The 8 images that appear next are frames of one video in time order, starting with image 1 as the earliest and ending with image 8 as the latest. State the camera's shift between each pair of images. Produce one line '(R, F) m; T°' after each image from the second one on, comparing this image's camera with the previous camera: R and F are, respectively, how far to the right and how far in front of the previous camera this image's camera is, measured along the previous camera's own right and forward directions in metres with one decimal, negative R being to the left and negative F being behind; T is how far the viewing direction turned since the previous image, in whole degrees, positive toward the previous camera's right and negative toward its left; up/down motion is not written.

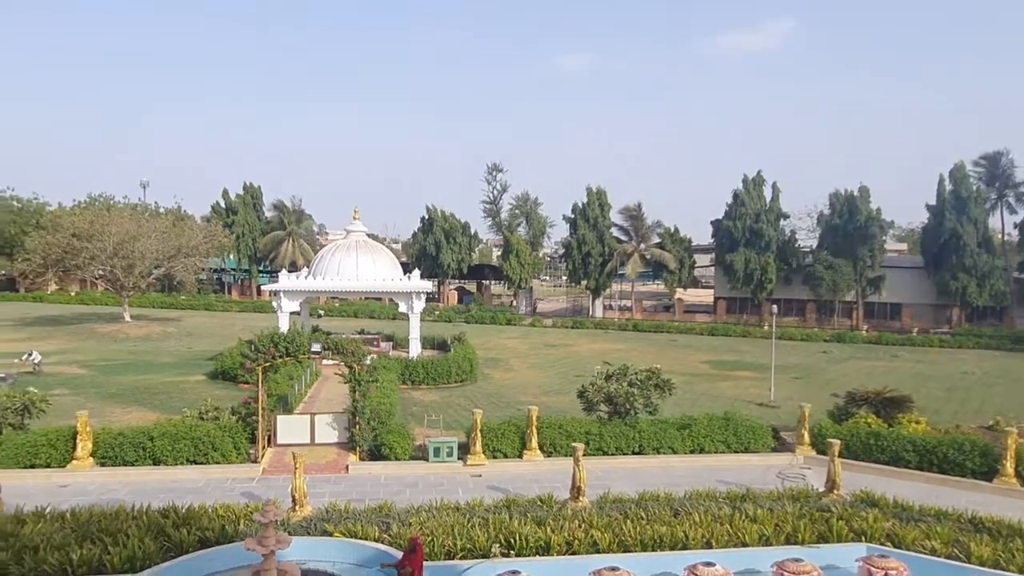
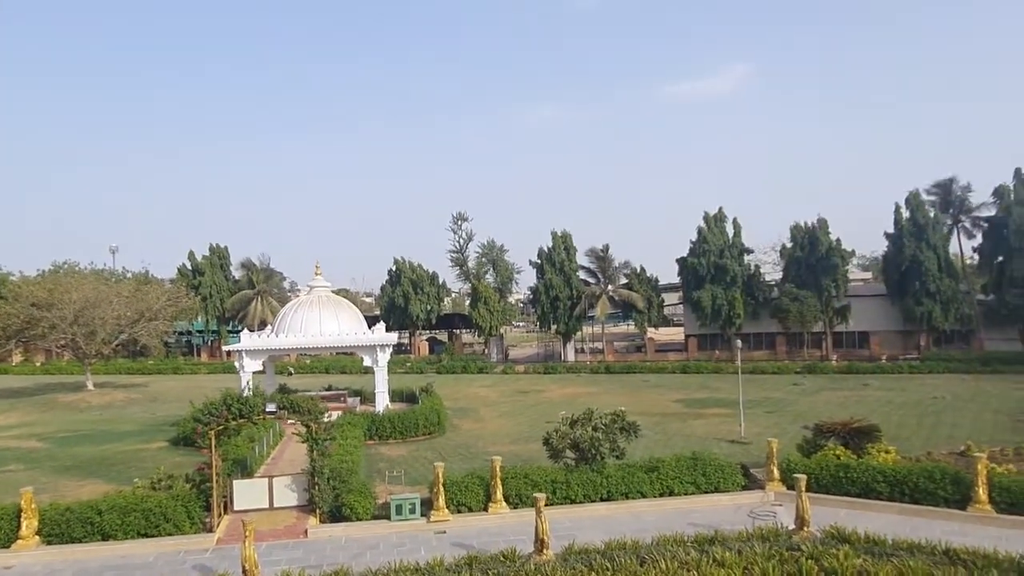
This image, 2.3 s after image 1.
(+0.3, +0.1) m; +2°
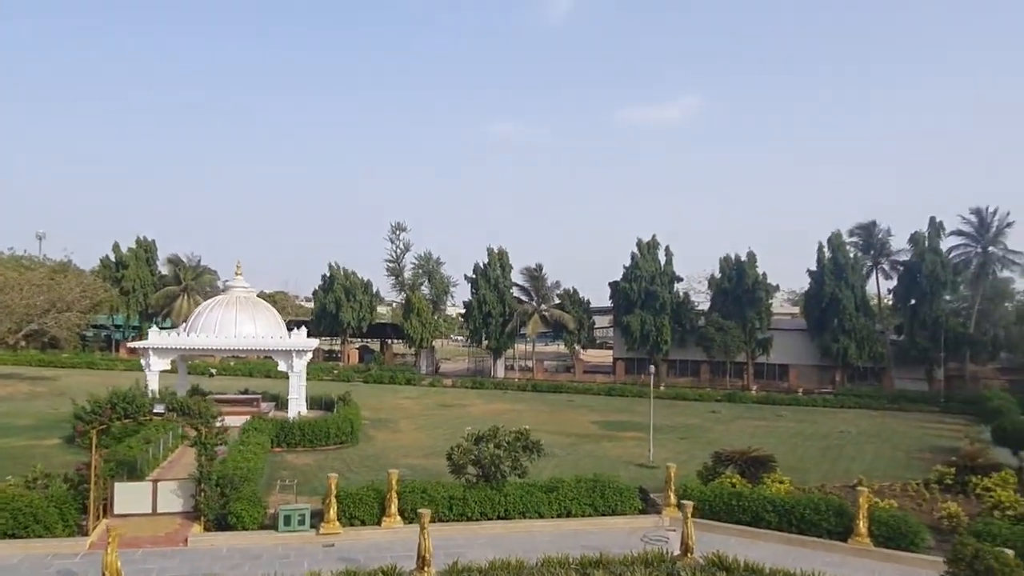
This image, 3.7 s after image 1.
(+0.6, 0.0) m; +4°
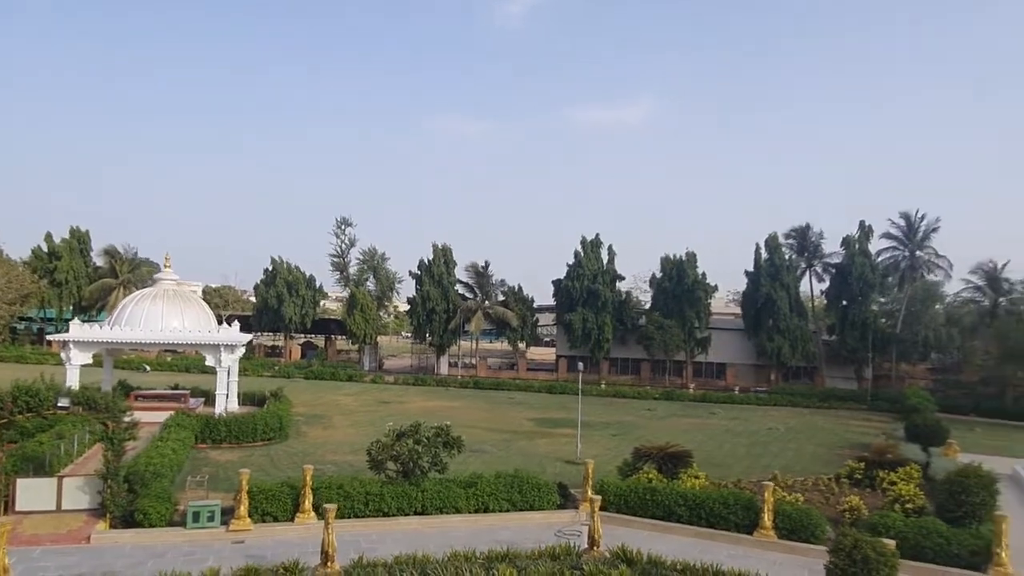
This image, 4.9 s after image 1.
(+0.6, -0.1) m; +3°
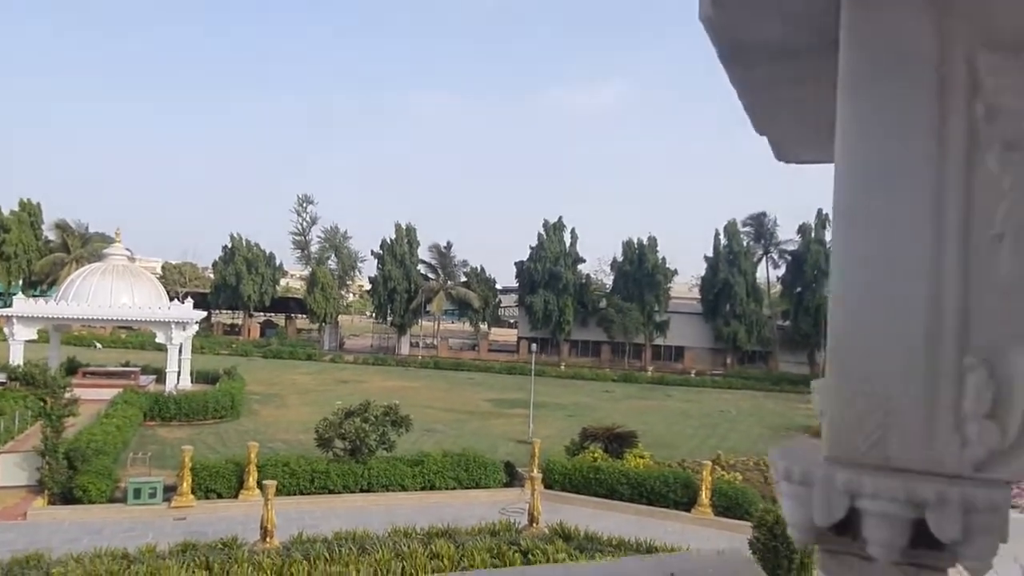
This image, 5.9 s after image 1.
(+0.3, -0.1) m; +2°
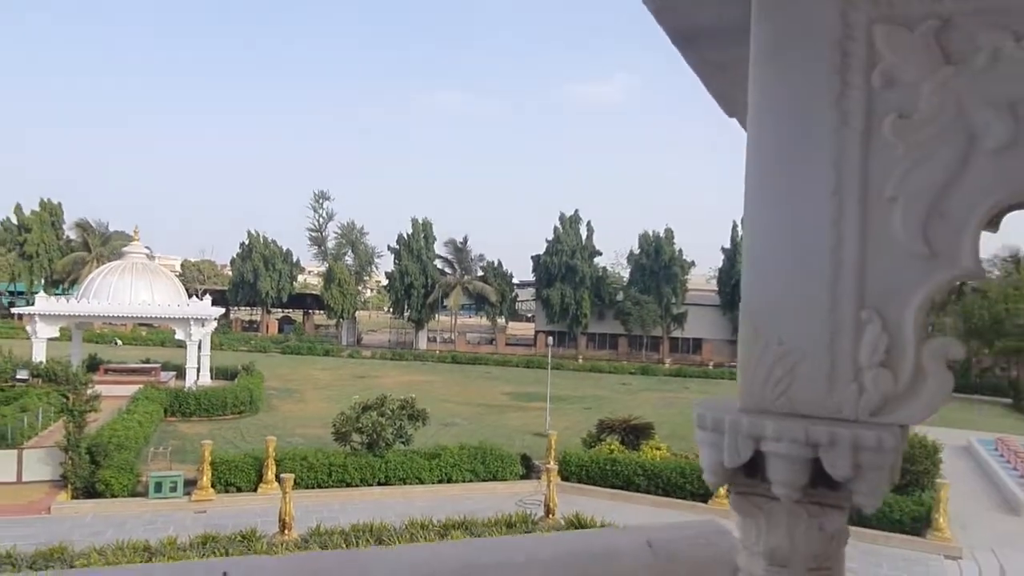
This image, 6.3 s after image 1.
(0.0, 0.0) m; -1°
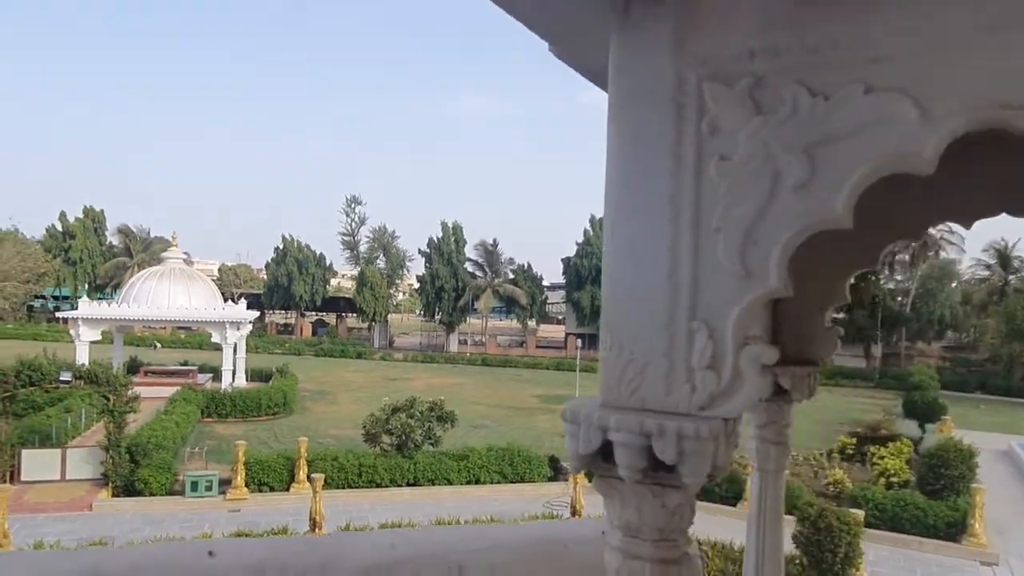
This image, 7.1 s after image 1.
(+0.1, -0.1) m; -2°
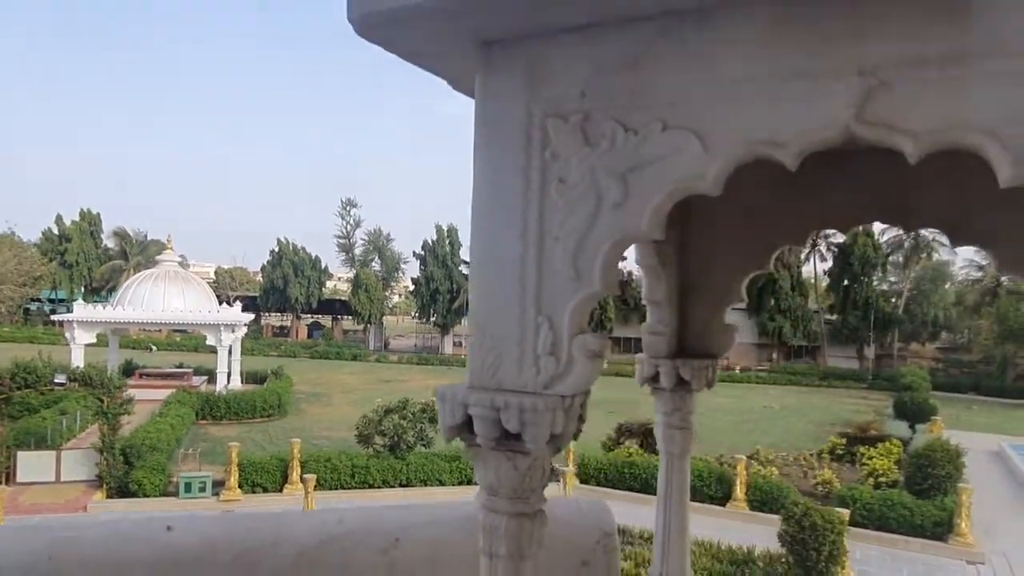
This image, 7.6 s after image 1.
(+0.1, -0.1) m; 0°
